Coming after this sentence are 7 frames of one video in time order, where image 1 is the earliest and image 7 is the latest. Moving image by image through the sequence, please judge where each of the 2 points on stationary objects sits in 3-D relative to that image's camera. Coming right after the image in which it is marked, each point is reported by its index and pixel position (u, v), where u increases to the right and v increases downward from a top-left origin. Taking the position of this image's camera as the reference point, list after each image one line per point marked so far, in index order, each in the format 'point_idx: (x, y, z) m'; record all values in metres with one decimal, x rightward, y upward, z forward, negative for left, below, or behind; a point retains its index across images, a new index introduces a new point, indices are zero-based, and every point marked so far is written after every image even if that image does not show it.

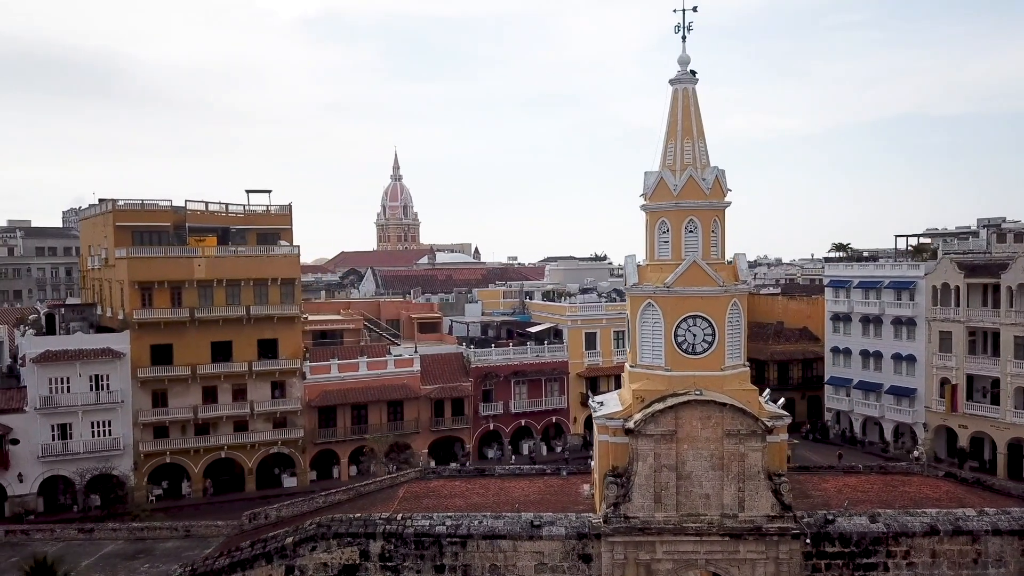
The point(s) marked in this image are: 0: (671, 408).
0: (+3.5, -2.6, +18.2) m
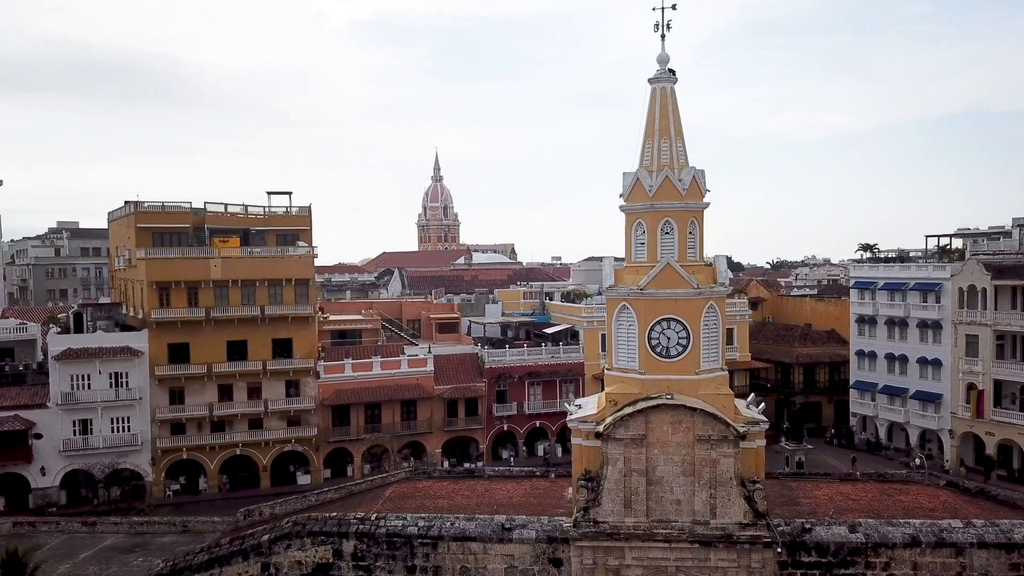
0: (+2.8, -2.7, +18.0) m
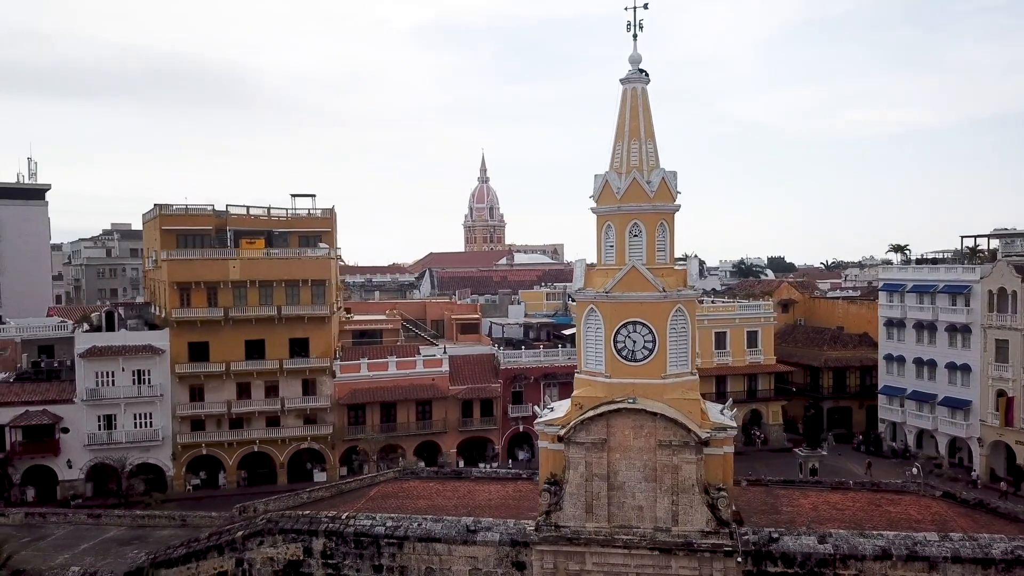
0: (+1.9, -2.7, +17.8) m
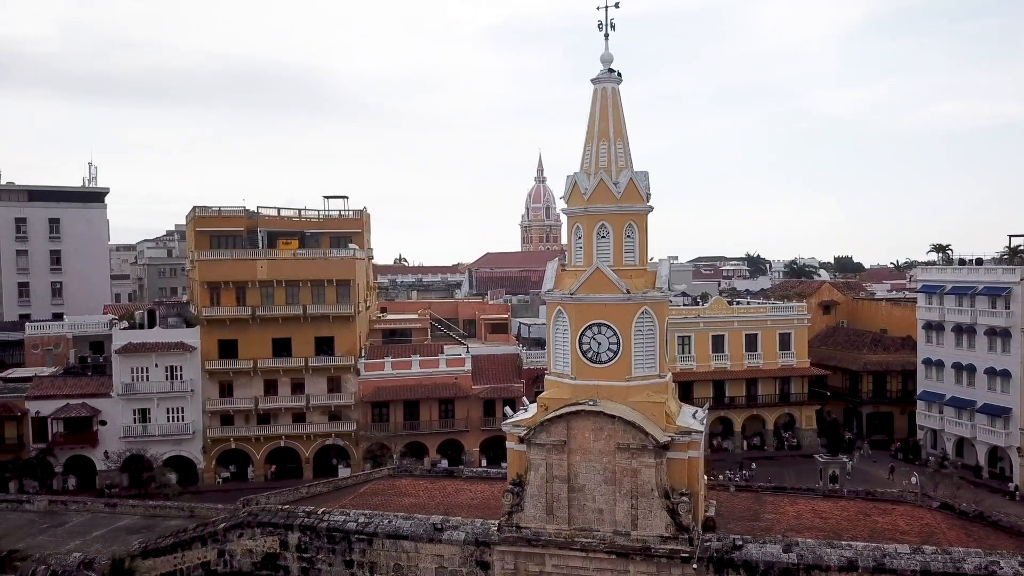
0: (+1.0, -2.8, +17.7) m
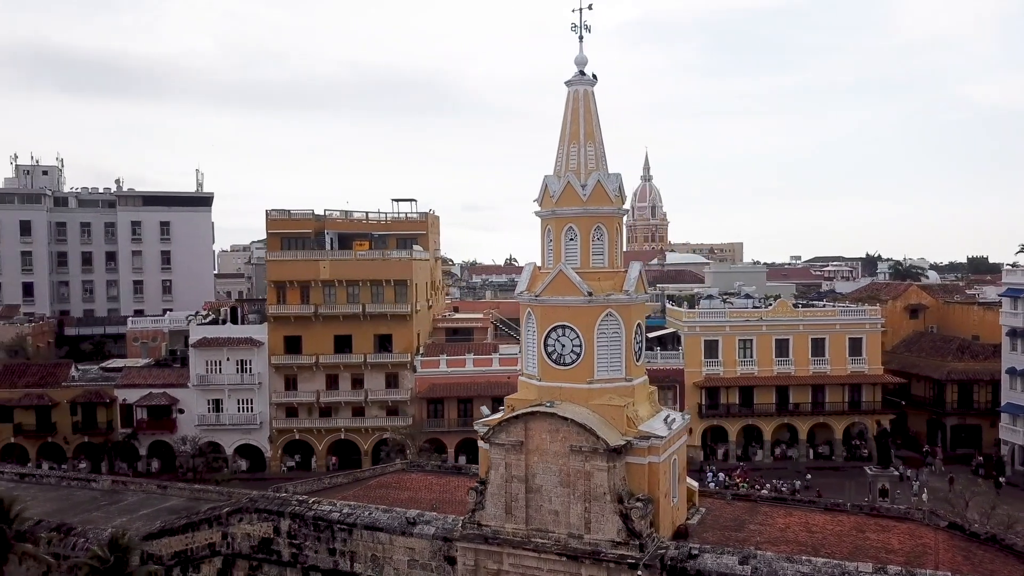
0: (+0.1, -2.8, +17.9) m
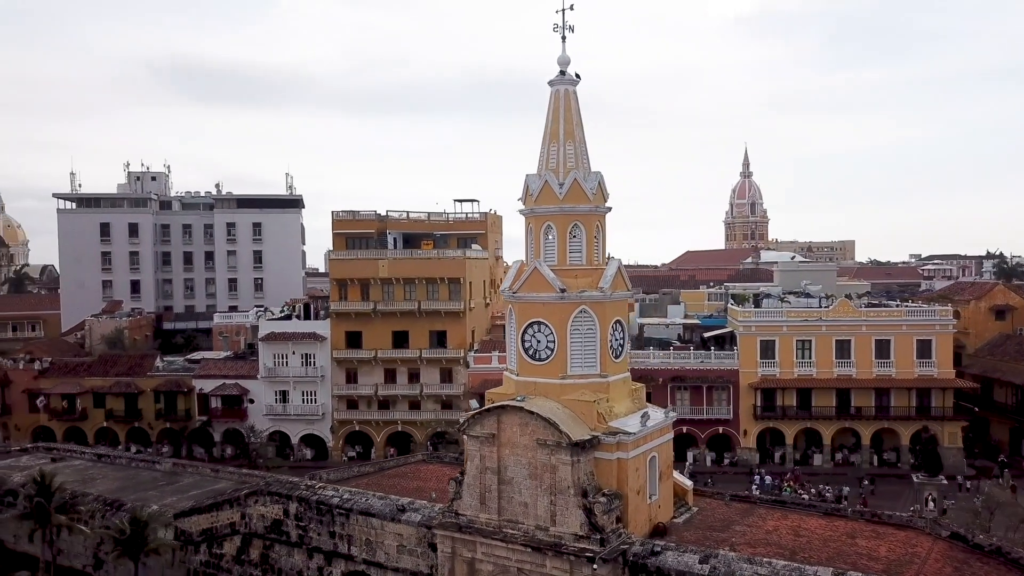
0: (-0.5, -2.7, +18.4) m
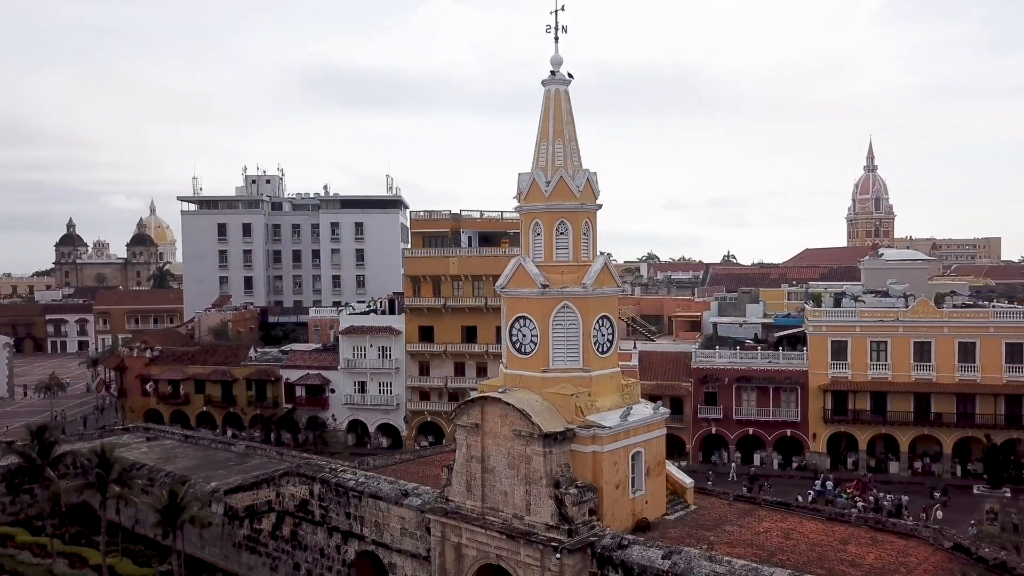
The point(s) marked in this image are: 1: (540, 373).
0: (-0.8, -2.6, +19.1) m
1: (+0.7, -2.0, +19.0) m
